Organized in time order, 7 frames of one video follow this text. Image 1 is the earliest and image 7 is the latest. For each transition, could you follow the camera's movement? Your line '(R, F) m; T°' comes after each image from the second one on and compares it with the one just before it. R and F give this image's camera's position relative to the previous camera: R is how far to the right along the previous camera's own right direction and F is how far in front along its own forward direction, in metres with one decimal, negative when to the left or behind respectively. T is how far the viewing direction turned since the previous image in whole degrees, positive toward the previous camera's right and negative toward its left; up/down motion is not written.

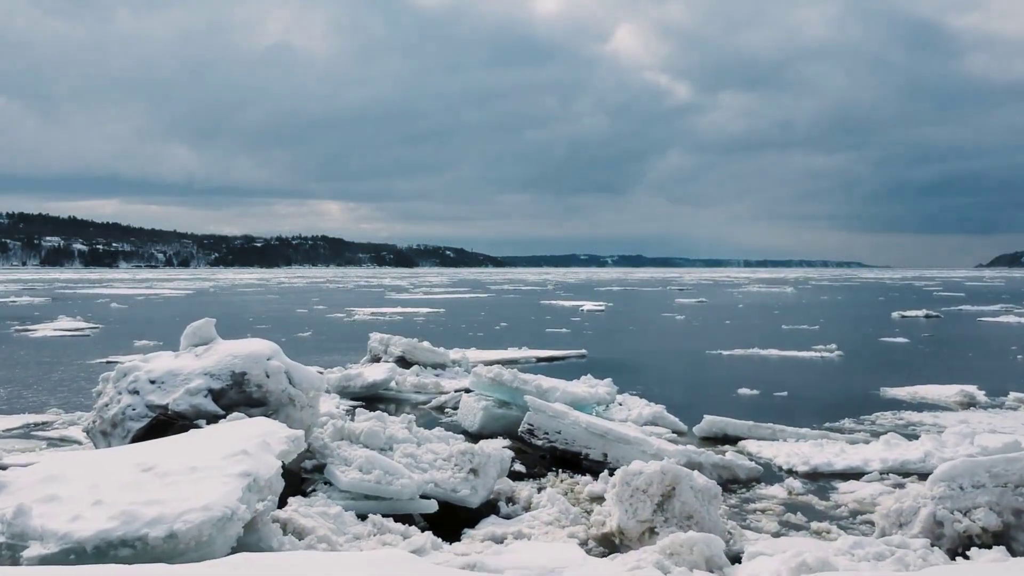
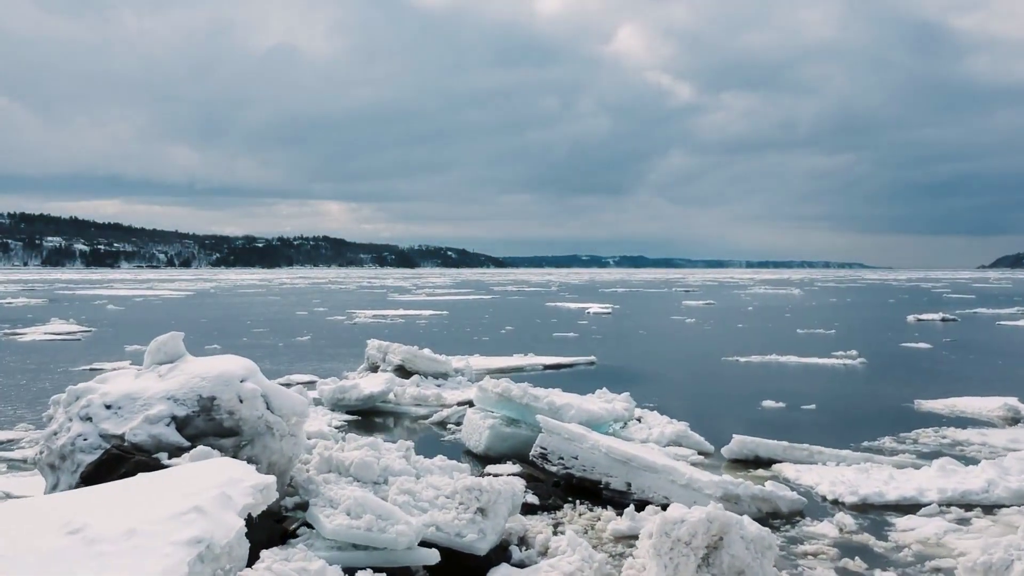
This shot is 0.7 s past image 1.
(-0.1, +1.3) m; 0°
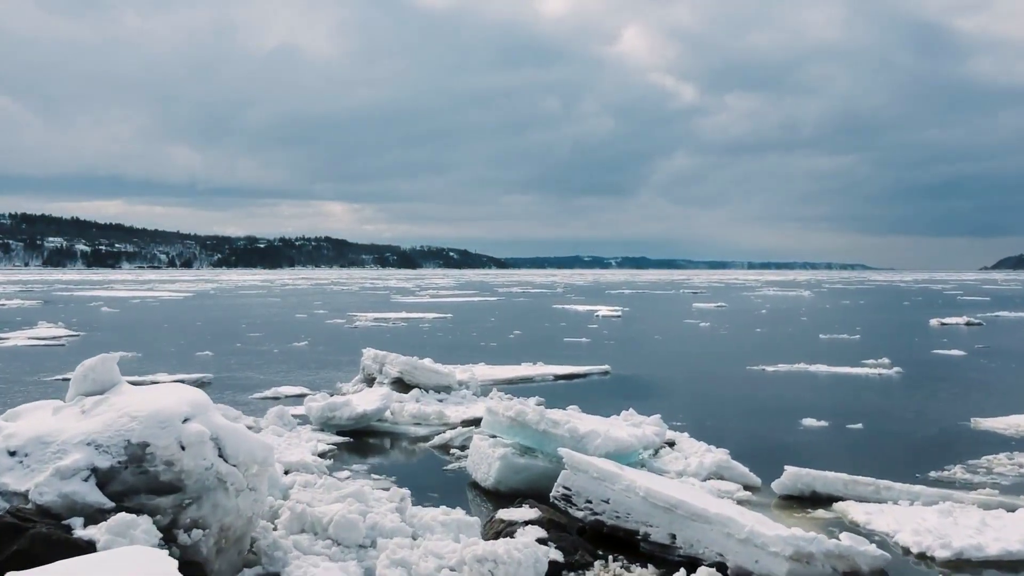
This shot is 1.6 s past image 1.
(-0.2, +1.8) m; 0°
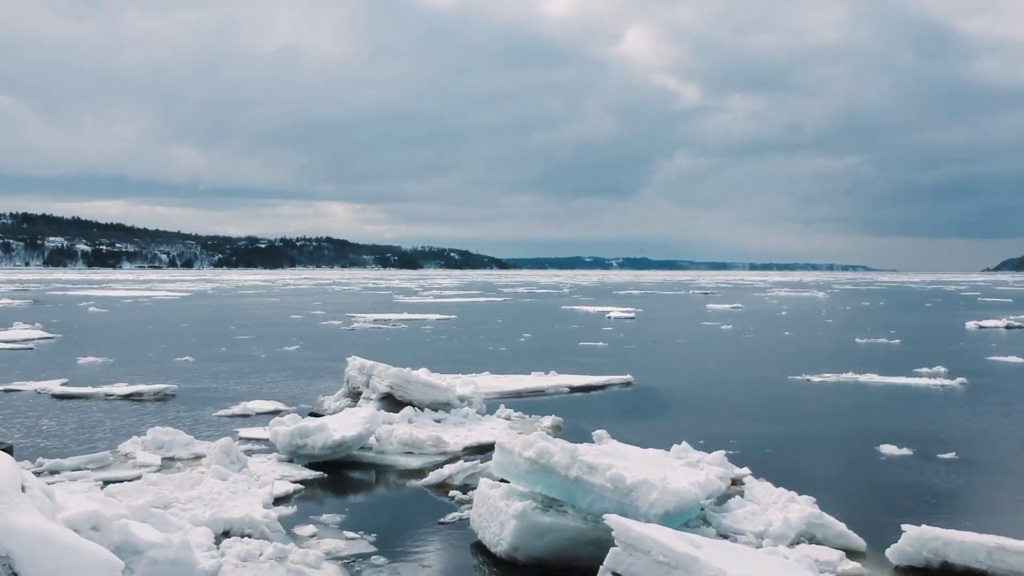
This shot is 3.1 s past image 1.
(-0.2, +2.8) m; 0°
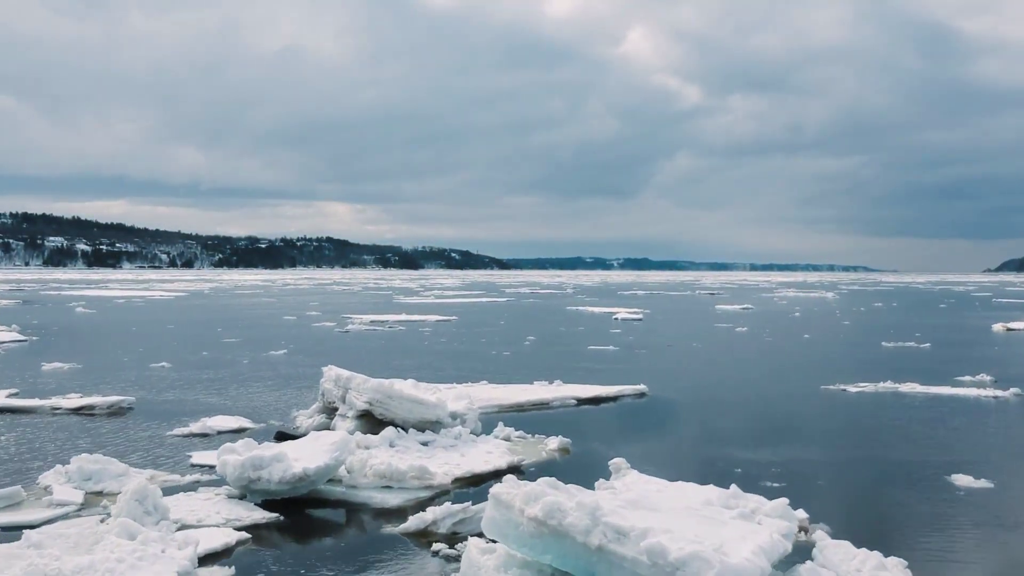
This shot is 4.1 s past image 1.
(0.0, +2.1) m; 0°
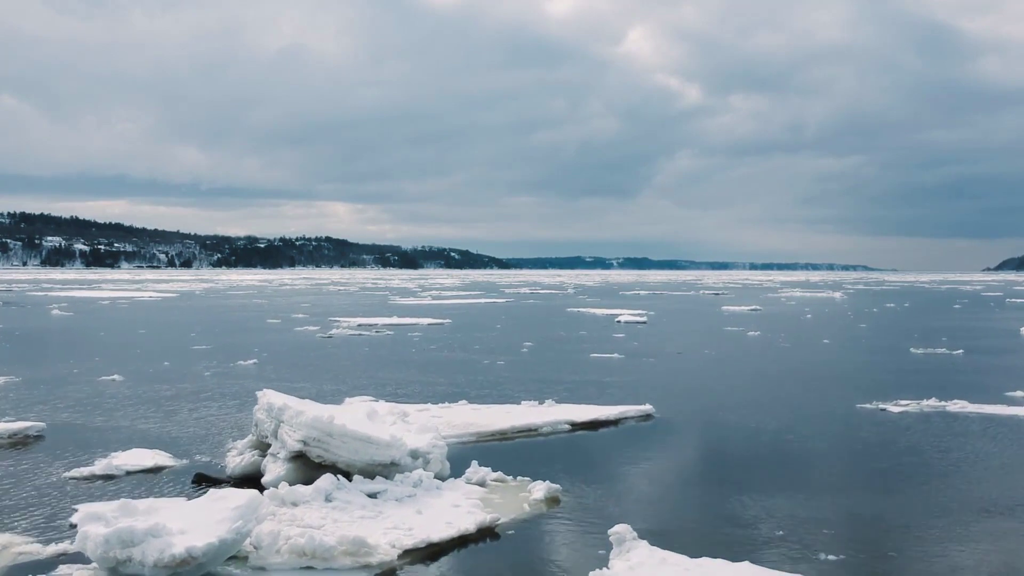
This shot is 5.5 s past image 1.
(+0.4, +2.6) m; 0°
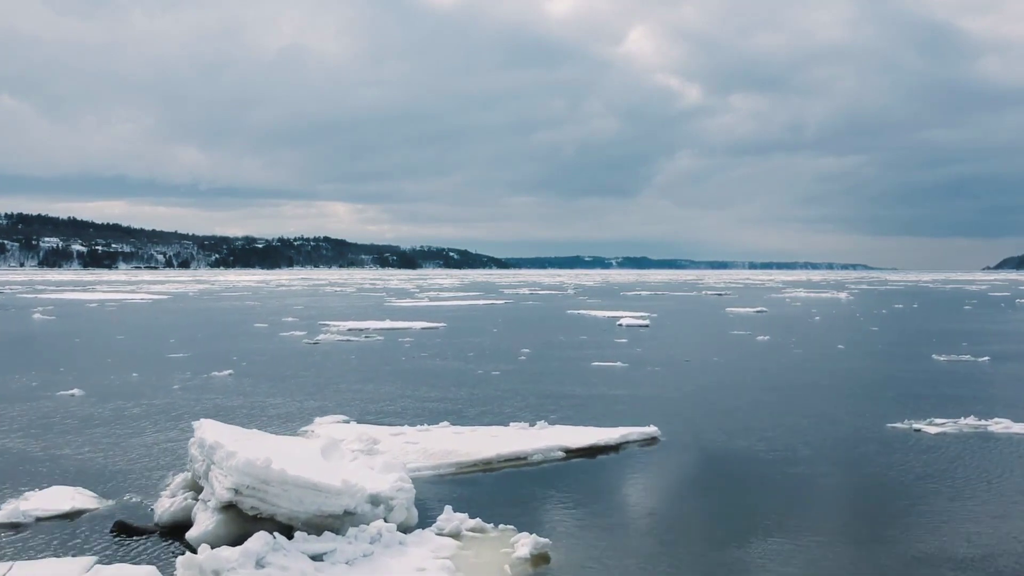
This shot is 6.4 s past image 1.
(+0.2, +1.7) m; 0°
